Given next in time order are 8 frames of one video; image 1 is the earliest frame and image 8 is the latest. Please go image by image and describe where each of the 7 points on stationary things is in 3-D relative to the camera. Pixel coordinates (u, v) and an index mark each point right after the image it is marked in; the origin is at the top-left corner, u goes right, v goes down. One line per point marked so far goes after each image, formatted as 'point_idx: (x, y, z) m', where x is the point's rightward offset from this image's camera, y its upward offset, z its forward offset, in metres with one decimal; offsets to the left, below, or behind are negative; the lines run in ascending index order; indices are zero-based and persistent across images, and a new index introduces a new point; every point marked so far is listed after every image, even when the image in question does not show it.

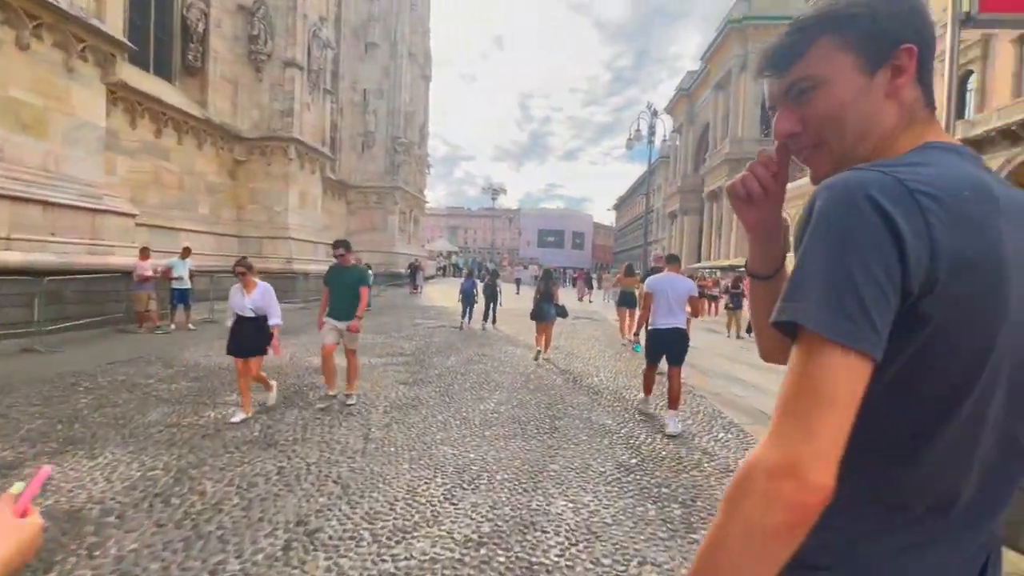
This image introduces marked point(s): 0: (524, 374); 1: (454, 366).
0: (+0.3, -1.3, +6.9) m
1: (-0.9, -1.3, +7.2) m
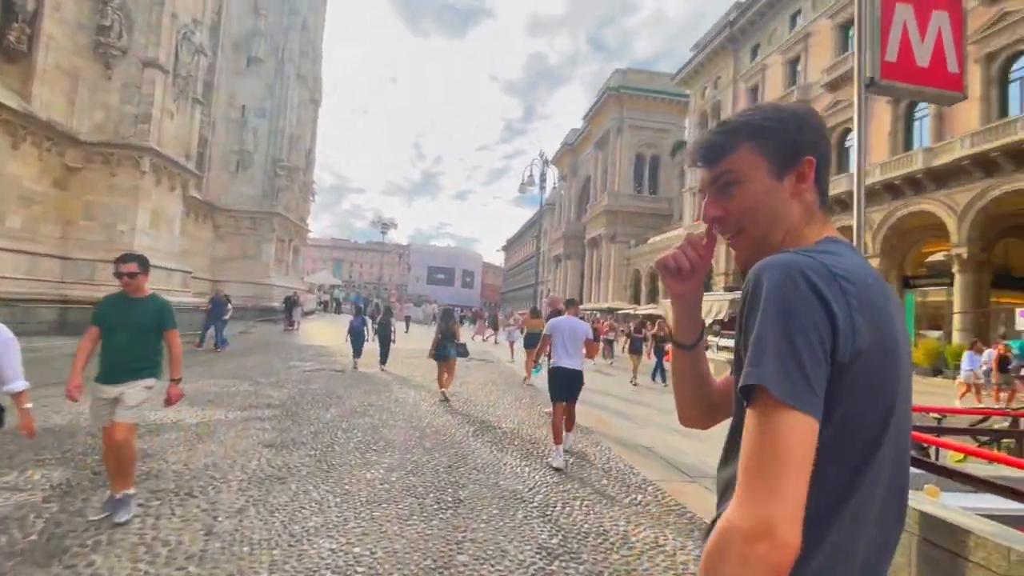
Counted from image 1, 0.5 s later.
0: (-1.2, -1.9, +6.4) m
1: (-2.4, -1.8, +6.5) m
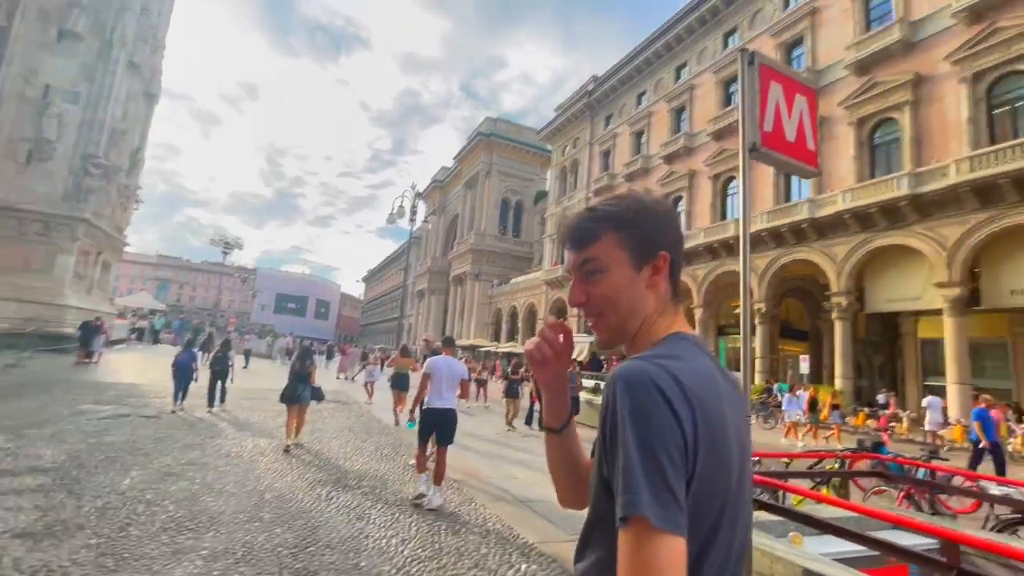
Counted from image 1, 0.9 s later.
0: (-2.9, -2.2, +5.4) m
1: (-4.0, -2.1, +5.2) m
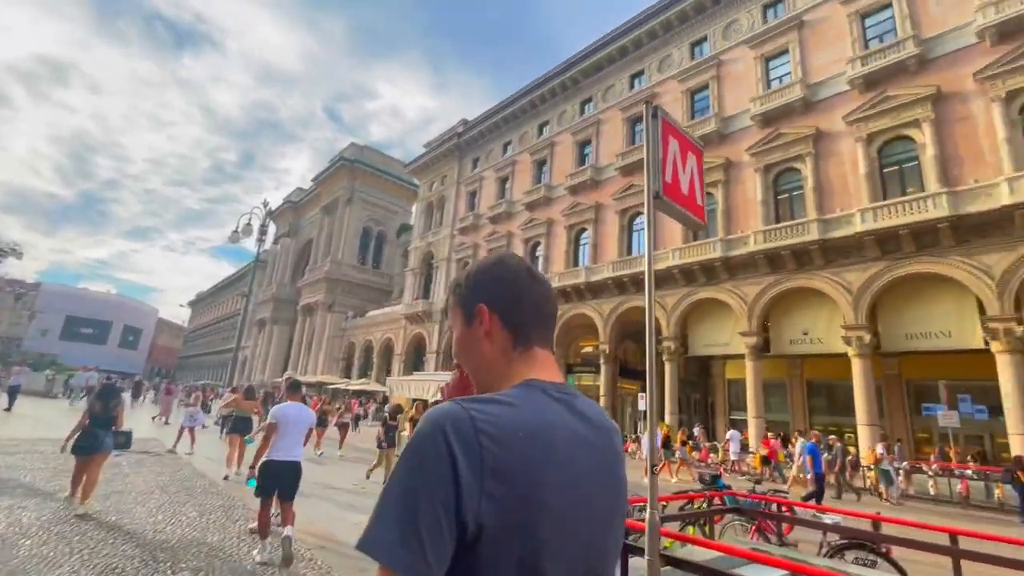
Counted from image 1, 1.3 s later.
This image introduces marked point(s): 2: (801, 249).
0: (-4.3, -2.4, +4.0) m
1: (-5.2, -2.1, +3.5) m
2: (+9.6, +1.3, +16.0) m
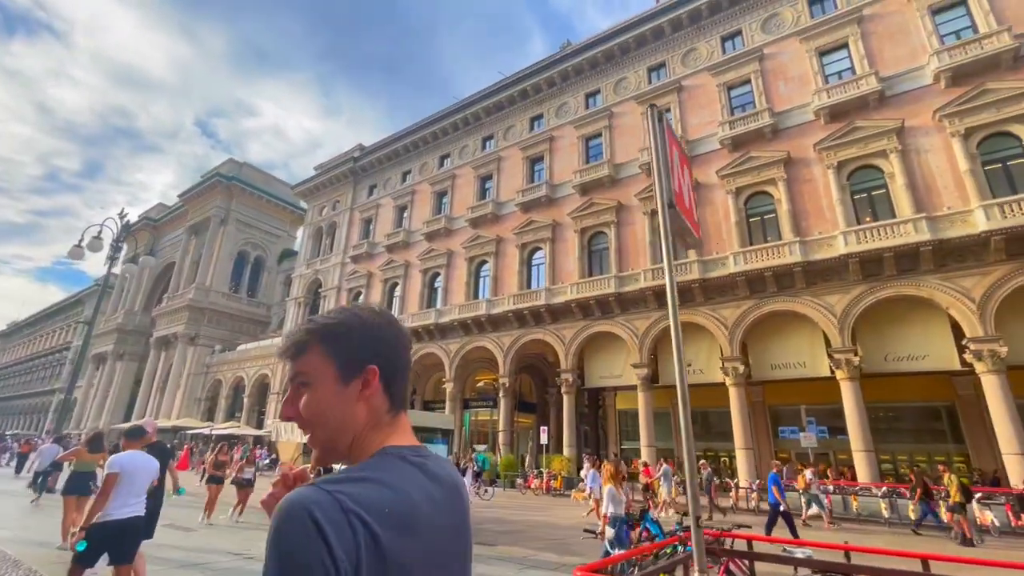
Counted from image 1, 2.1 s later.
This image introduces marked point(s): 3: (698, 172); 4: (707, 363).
0: (-4.6, -2.4, +2.5) m
1: (-5.4, -2.2, +1.8) m
2: (+6.2, +0.1, +17.4) m
3: (+7.5, +4.6, +19.4) m
4: (+7.0, -2.7, +17.4) m
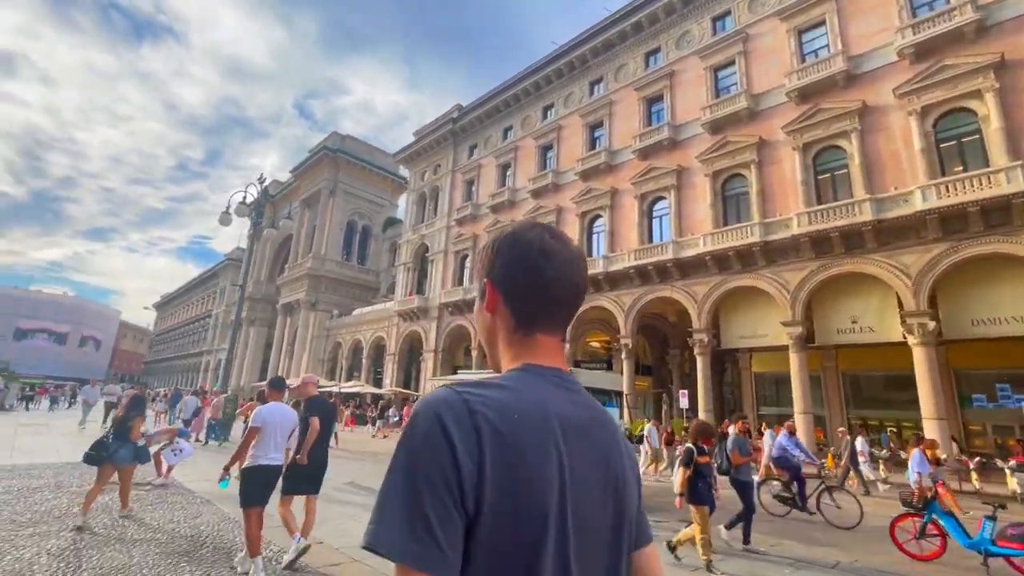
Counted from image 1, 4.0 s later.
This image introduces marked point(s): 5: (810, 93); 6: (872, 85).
0: (-2.7, -2.1, +2.2) m
1: (-3.6, -1.9, +1.6) m
2: (+10.5, +1.8, +14.8) m
3: (+11.9, +6.5, +16.2) m
4: (+11.3, -1.0, +14.8) m
5: (+10.7, +7.0, +17.3) m
6: (+12.0, +6.8, +16.1) m
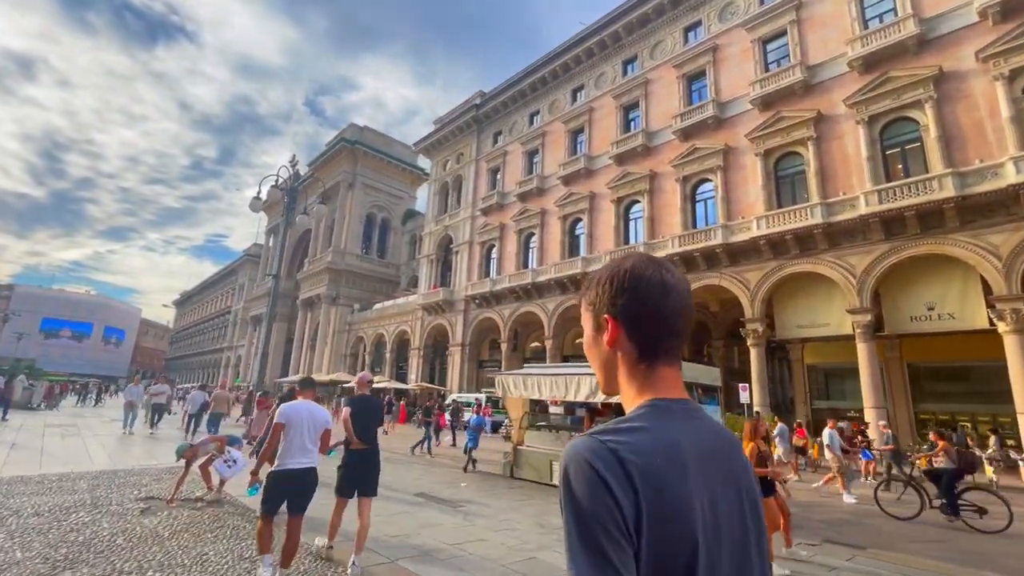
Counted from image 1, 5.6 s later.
0: (-1.6, -1.9, +1.3) m
1: (-2.6, -1.7, +0.7) m
2: (+11.8, +2.3, +13.5) m
3: (+13.2, +7.0, +14.8) m
4: (+12.7, -0.5, +13.5) m
5: (+12.0, +7.5, +16.0) m
6: (+13.3, +7.3, +14.7) m
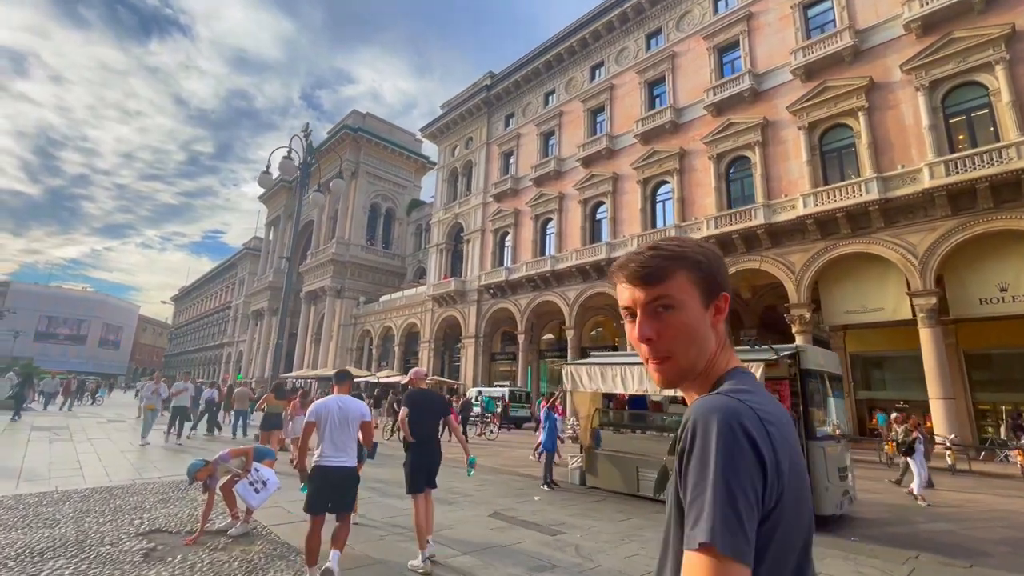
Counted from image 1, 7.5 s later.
0: (-0.7, -1.7, +0.1) m
1: (-1.6, -1.5, -0.5) m
2: (+12.7, +2.8, +12.3) m
3: (+14.0, +7.6, +13.5) m
4: (+13.6, +0.1, +12.3) m
5: (+12.9, +8.1, +14.7) m
6: (+14.1, +7.8, +13.4) m
